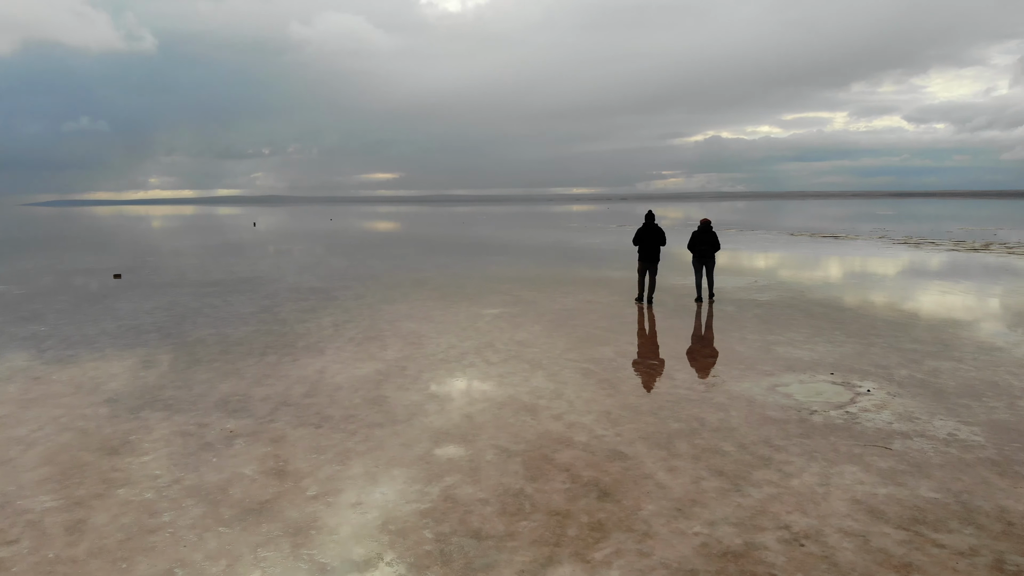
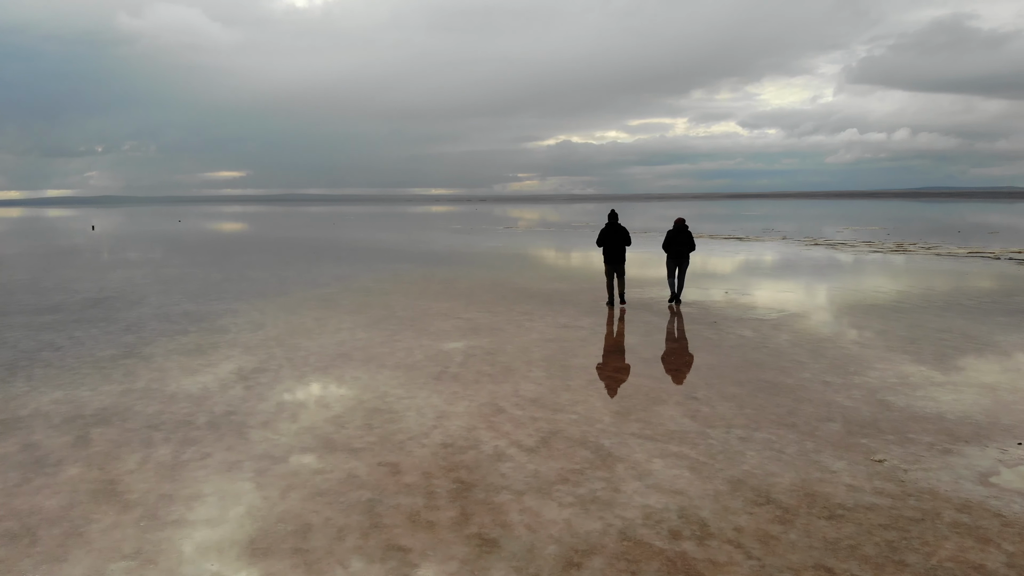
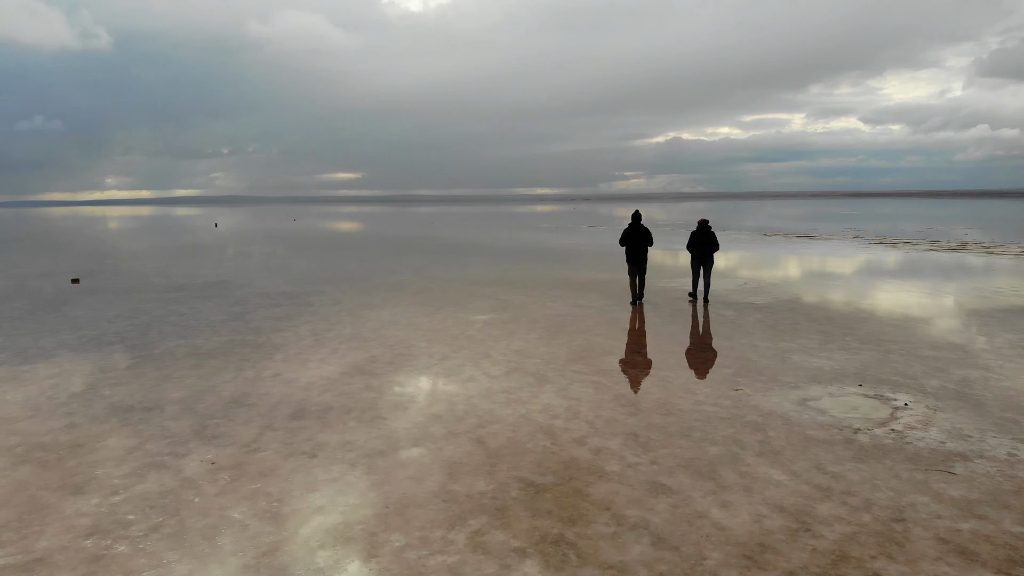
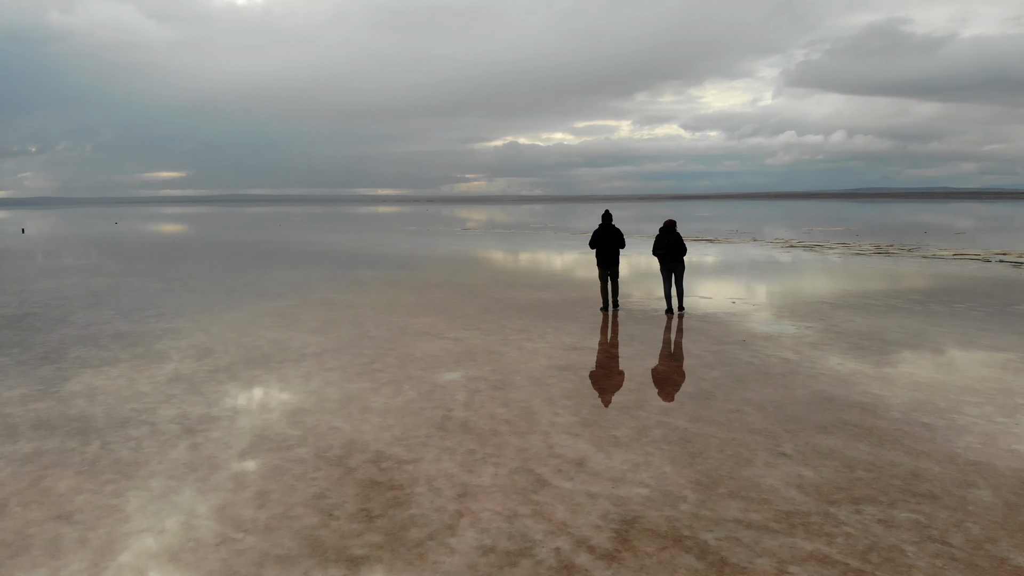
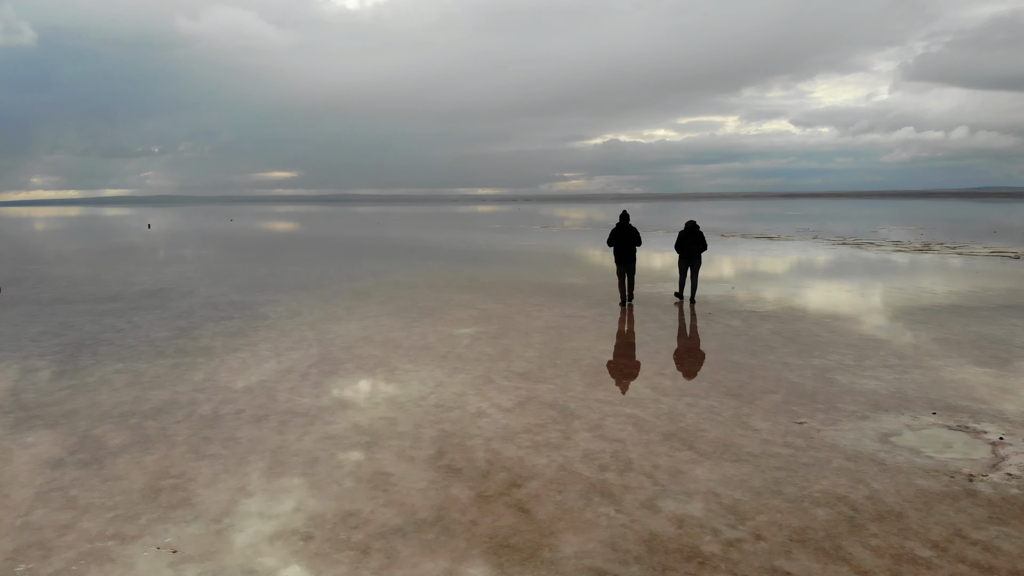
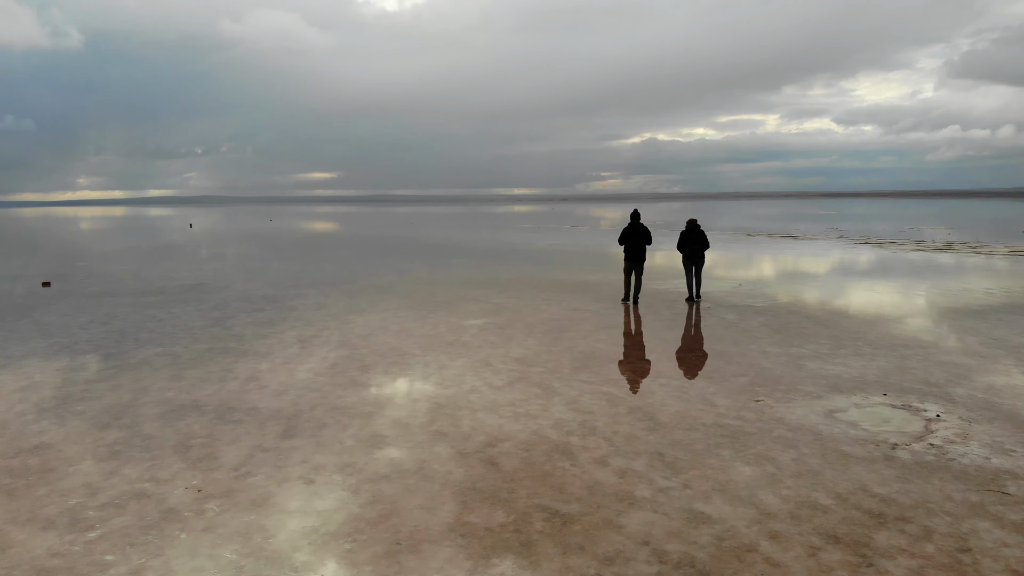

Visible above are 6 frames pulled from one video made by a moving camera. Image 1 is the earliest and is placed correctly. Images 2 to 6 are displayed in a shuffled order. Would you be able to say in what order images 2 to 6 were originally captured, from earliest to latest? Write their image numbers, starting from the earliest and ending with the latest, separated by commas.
3, 6, 5, 2, 4
